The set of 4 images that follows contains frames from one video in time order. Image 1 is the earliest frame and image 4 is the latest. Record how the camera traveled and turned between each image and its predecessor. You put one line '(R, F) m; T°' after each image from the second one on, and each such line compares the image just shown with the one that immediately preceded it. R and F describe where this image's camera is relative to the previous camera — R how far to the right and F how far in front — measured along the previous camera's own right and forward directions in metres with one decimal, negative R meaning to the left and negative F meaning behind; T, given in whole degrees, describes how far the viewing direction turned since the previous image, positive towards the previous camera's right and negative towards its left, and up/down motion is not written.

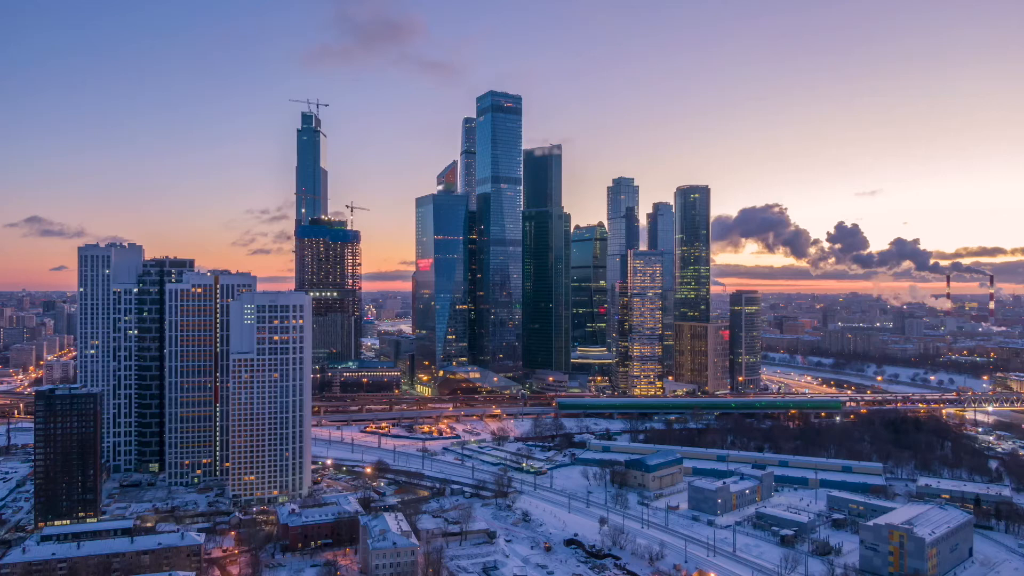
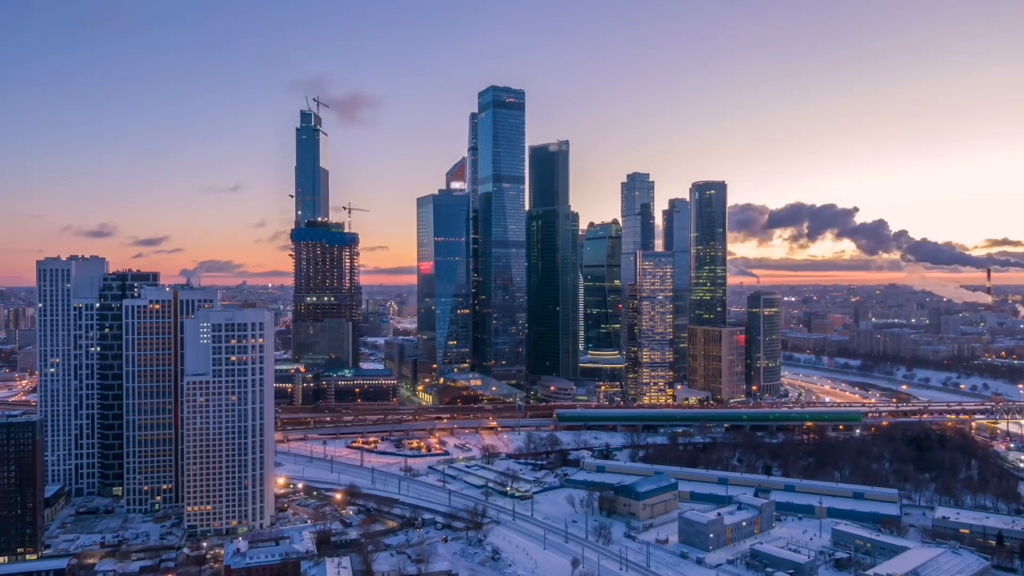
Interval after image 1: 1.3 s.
(+2.5, +2.5) m; -3°
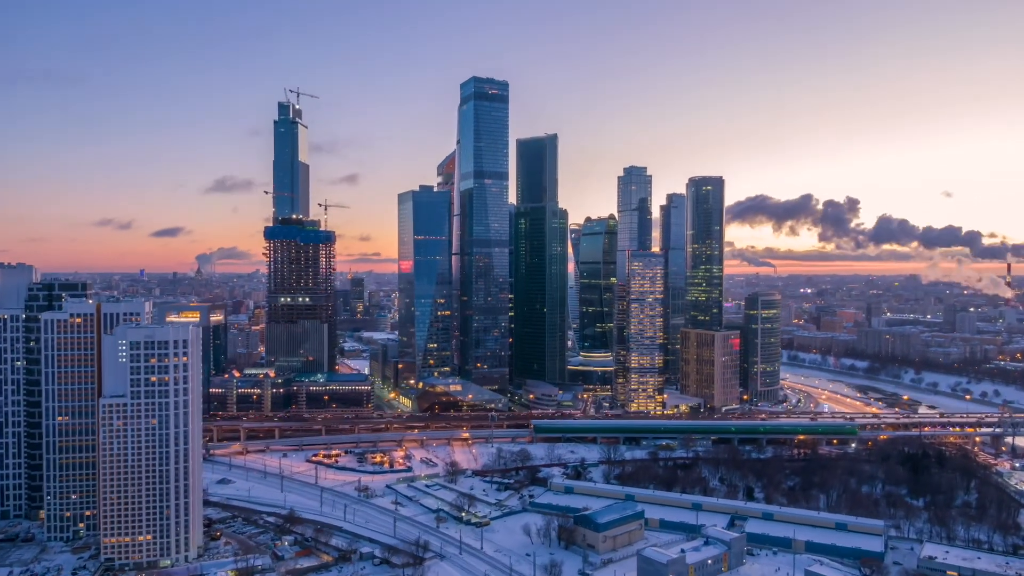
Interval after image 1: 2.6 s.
(+2.9, +2.7) m; -1°
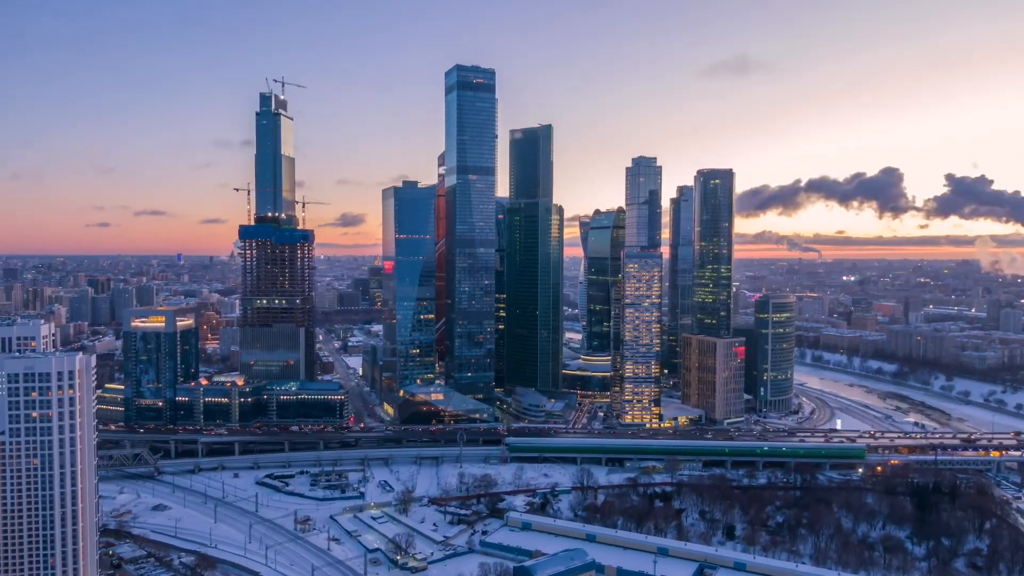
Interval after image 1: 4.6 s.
(+4.3, +3.8) m; -3°
